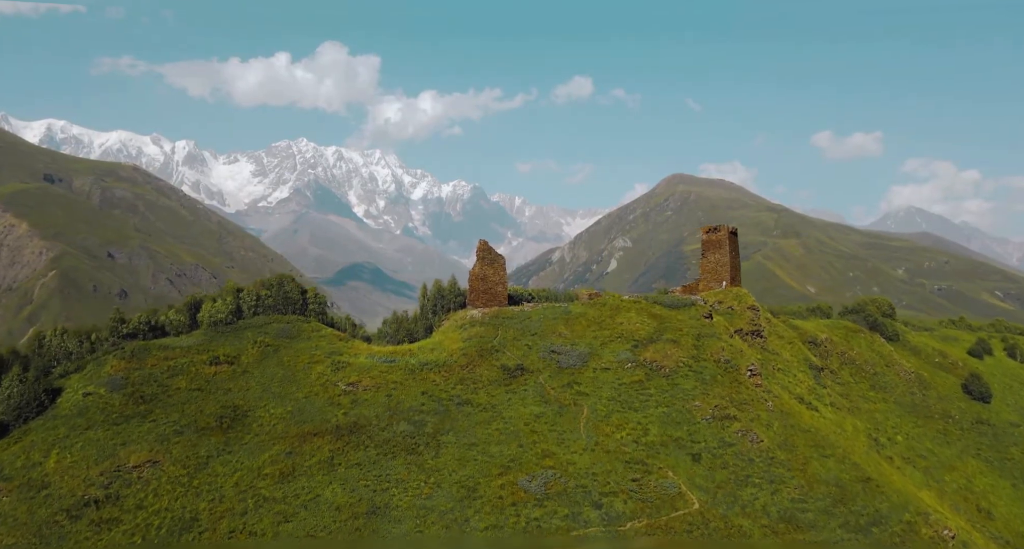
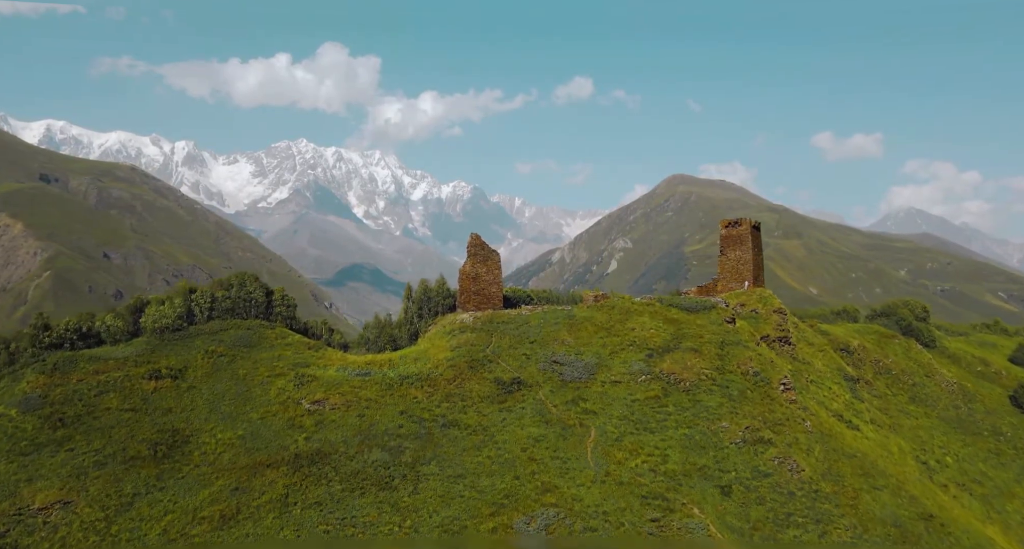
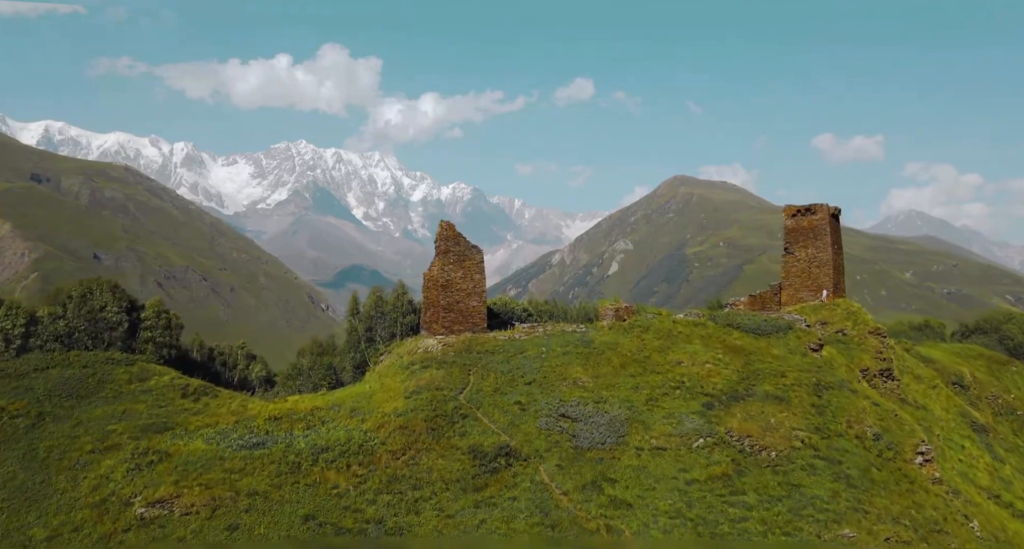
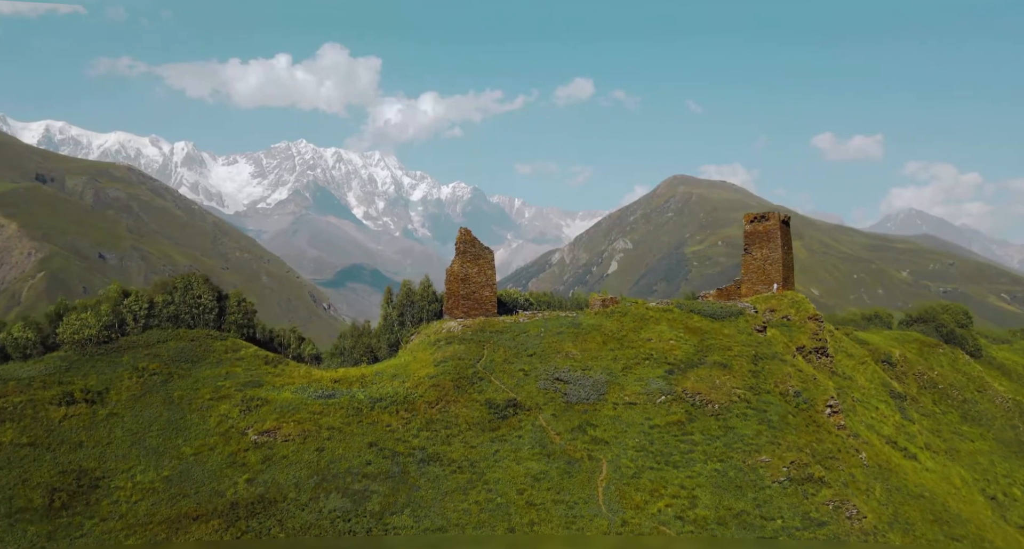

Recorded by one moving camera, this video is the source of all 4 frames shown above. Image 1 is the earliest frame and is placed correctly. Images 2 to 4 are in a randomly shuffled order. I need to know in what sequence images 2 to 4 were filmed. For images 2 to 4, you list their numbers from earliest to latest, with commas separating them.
2, 4, 3
